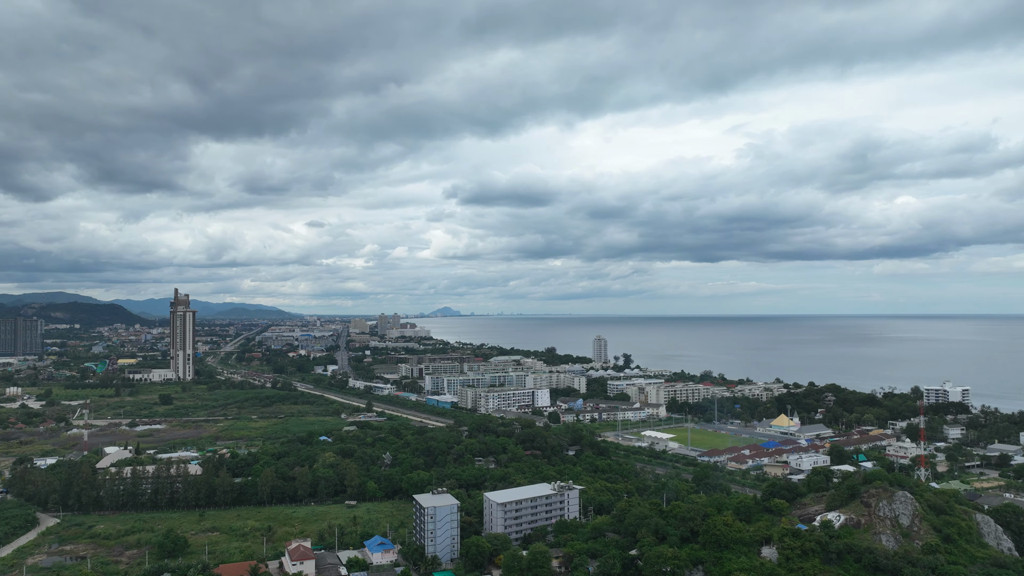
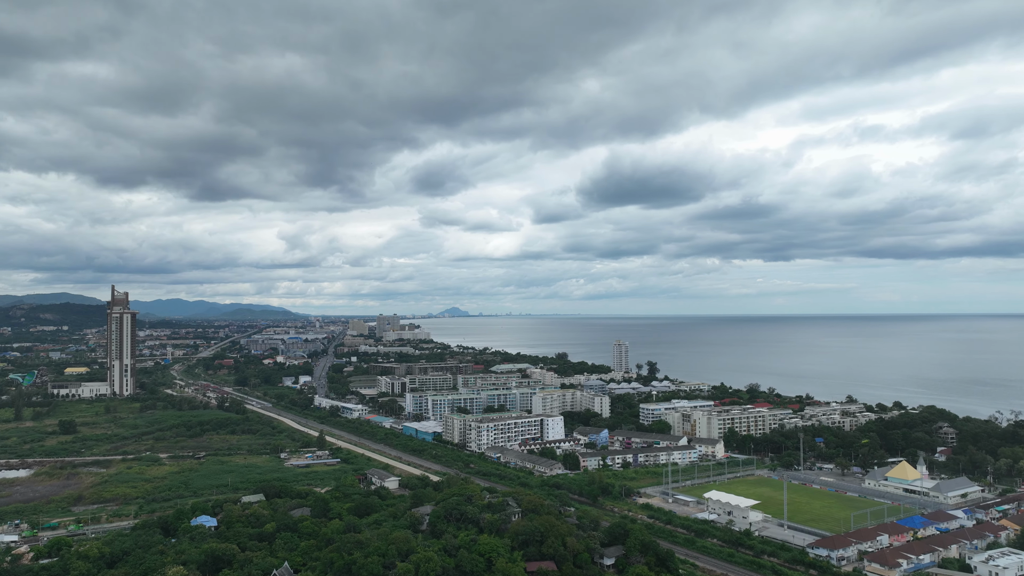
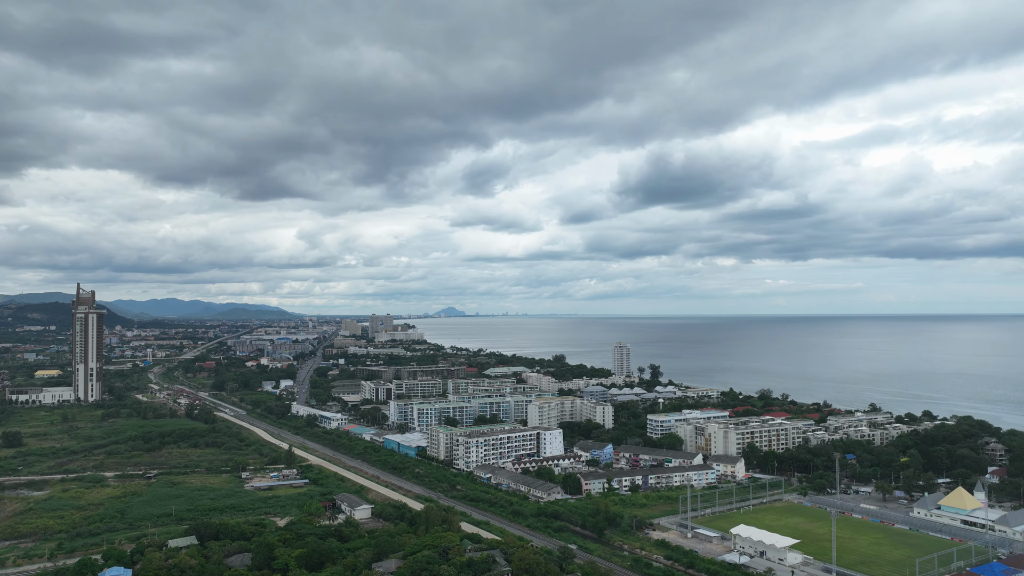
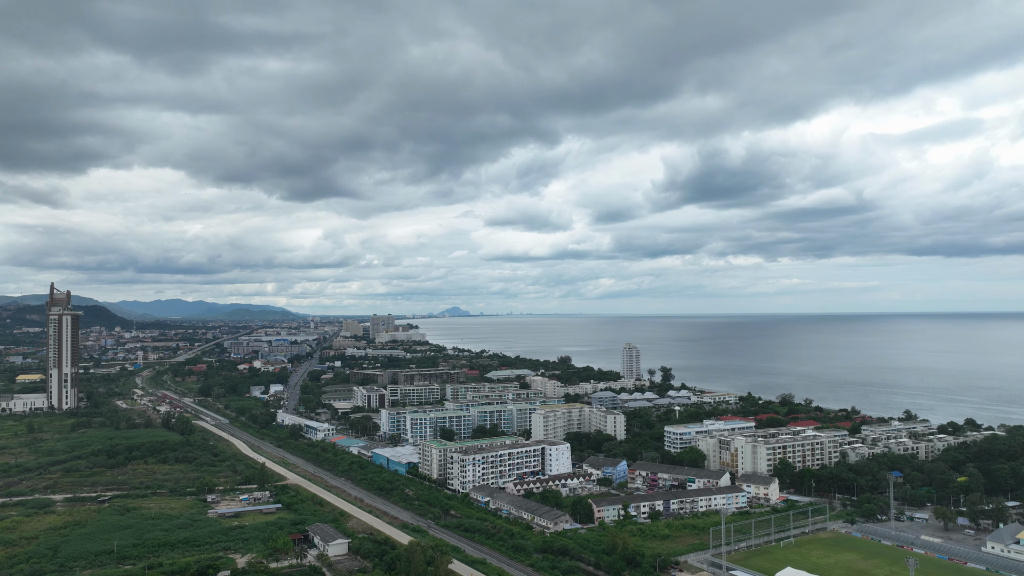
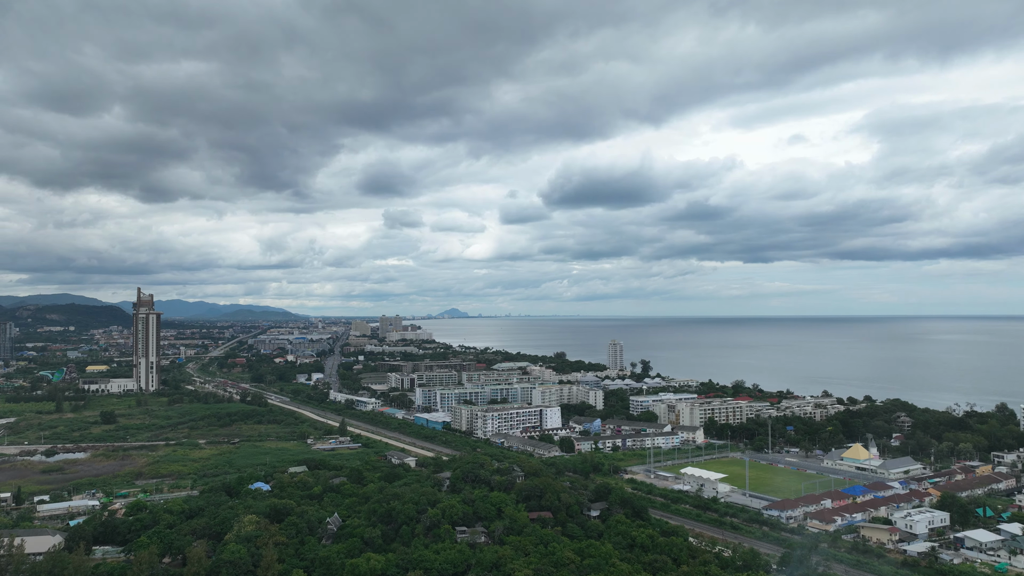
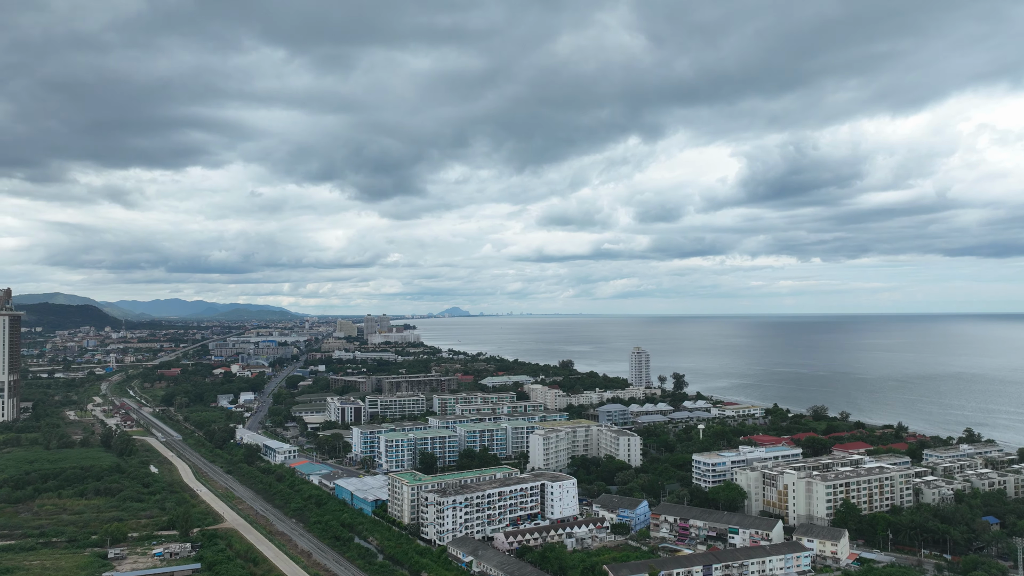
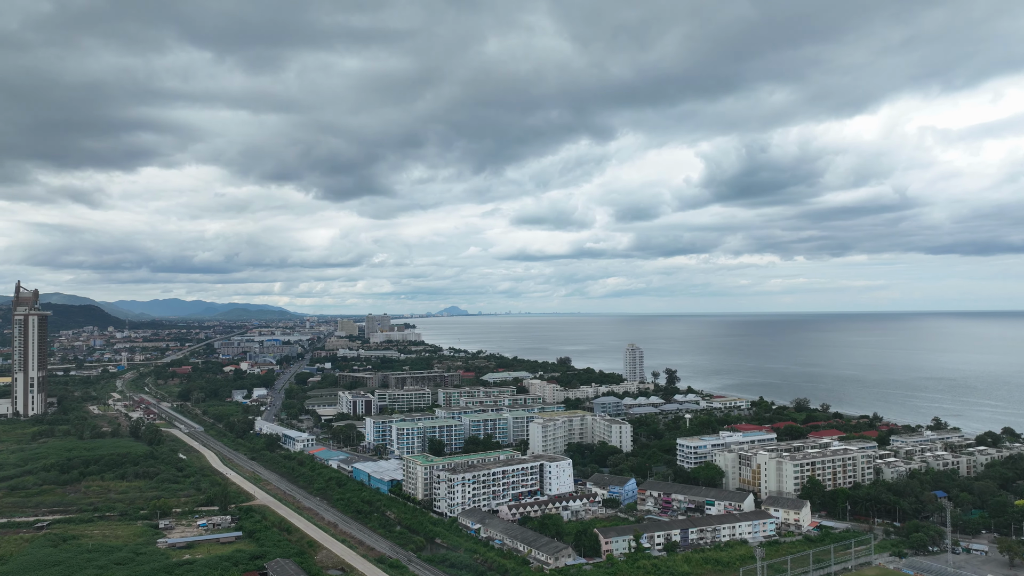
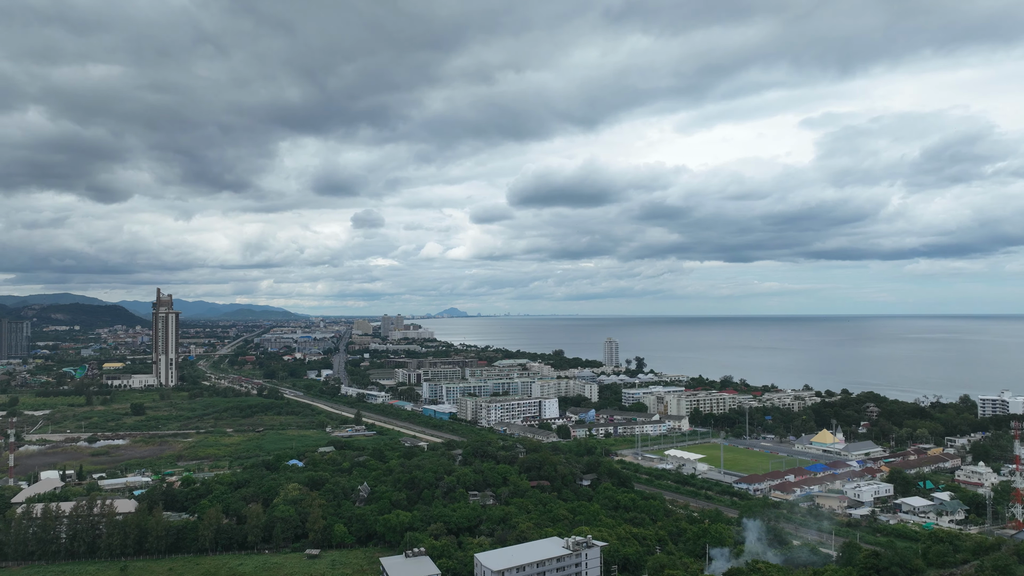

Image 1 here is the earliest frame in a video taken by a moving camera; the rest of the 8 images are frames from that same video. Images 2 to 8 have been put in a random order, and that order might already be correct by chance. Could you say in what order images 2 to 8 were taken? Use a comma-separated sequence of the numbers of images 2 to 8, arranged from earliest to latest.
8, 5, 2, 3, 4, 7, 6
